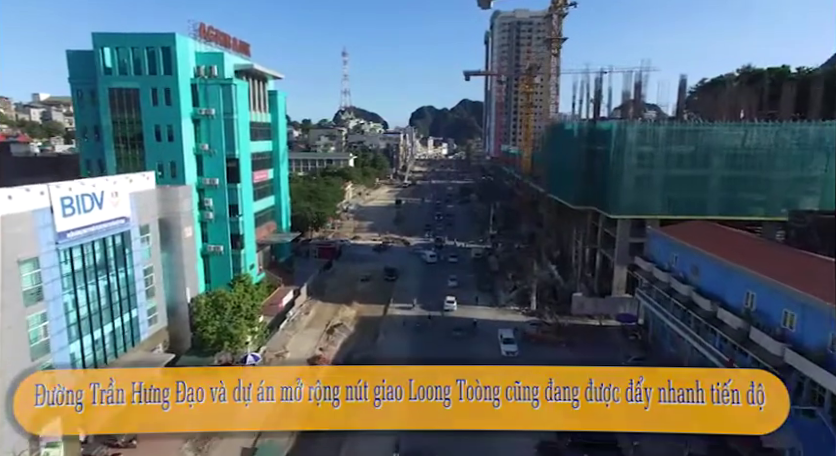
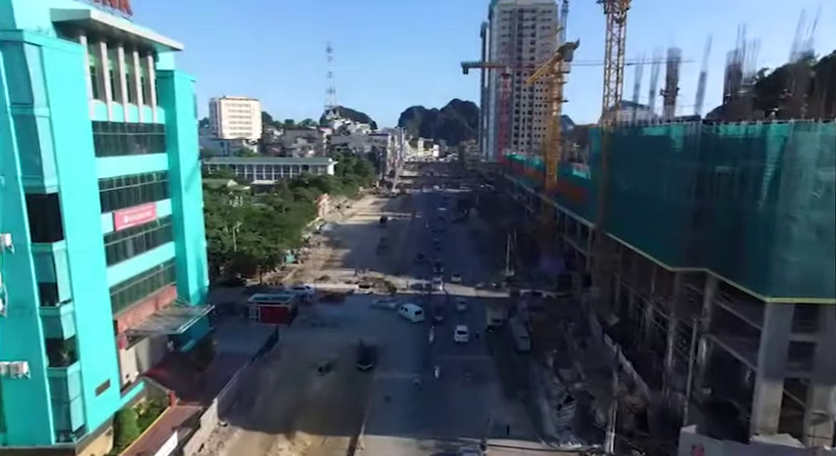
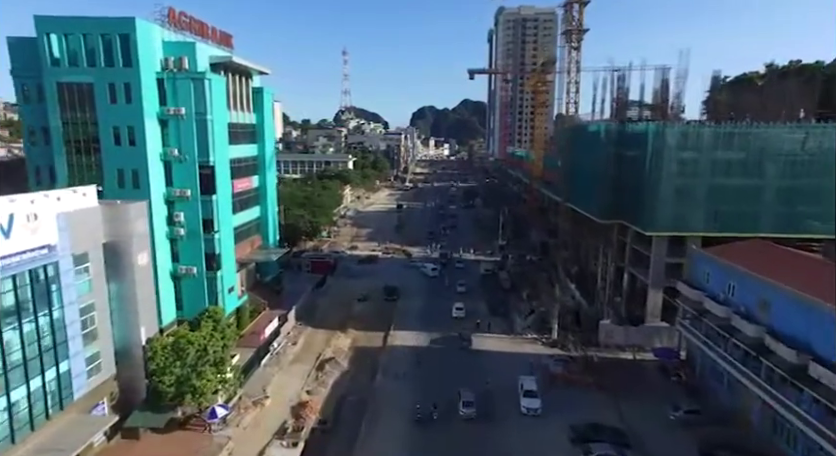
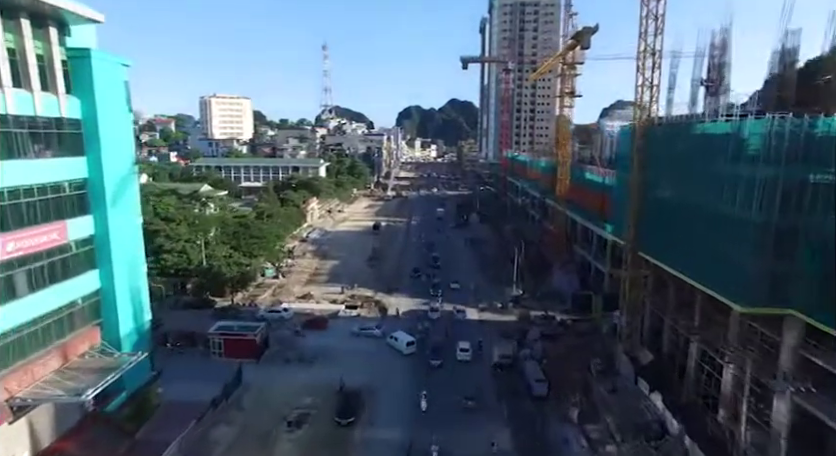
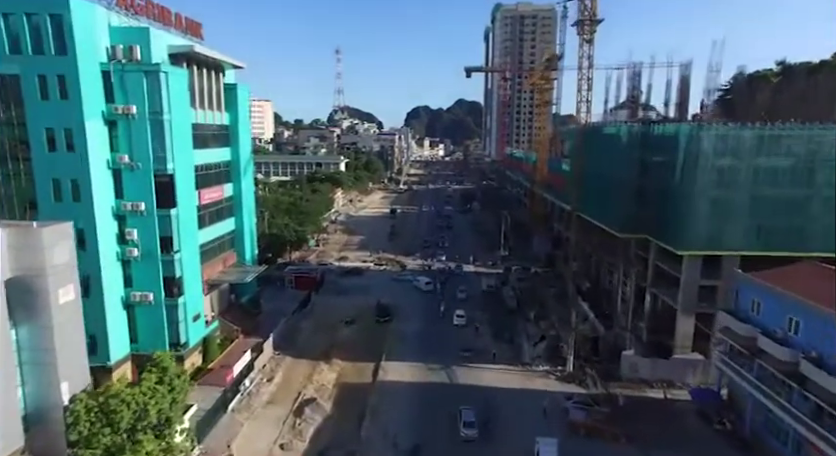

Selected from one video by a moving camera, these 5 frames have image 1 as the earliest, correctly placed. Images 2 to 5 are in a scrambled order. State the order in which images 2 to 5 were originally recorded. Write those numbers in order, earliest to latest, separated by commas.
3, 5, 2, 4
